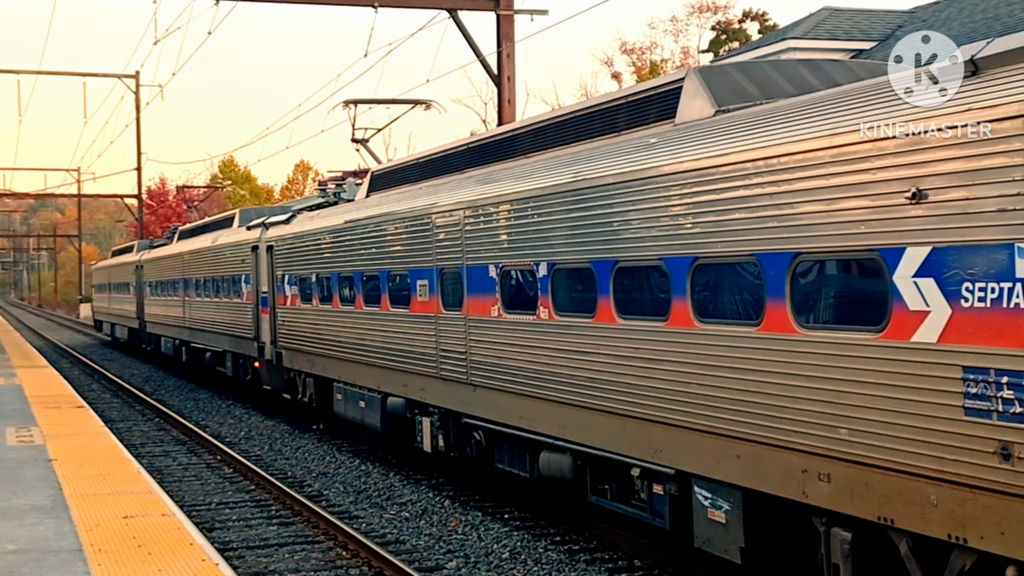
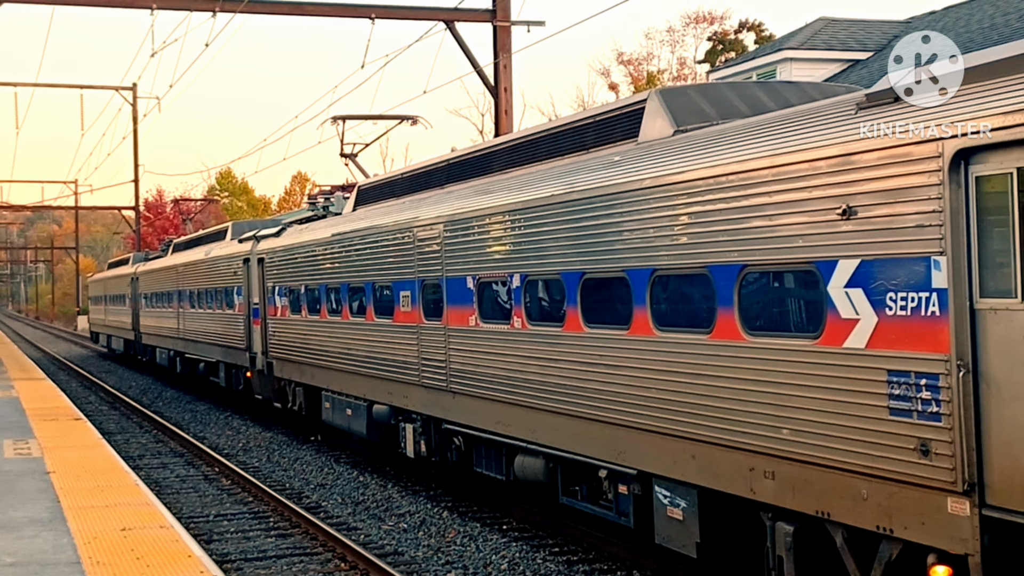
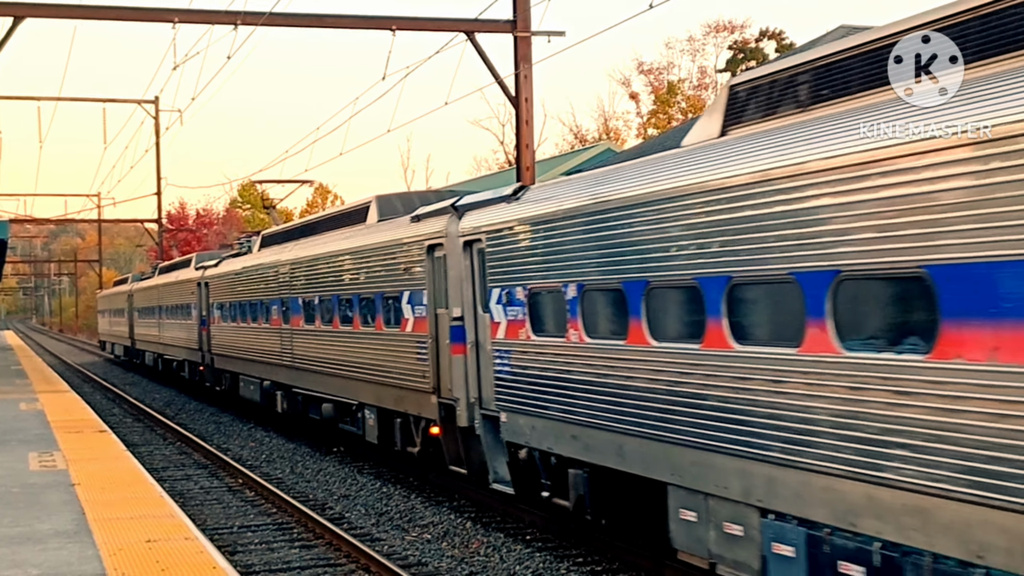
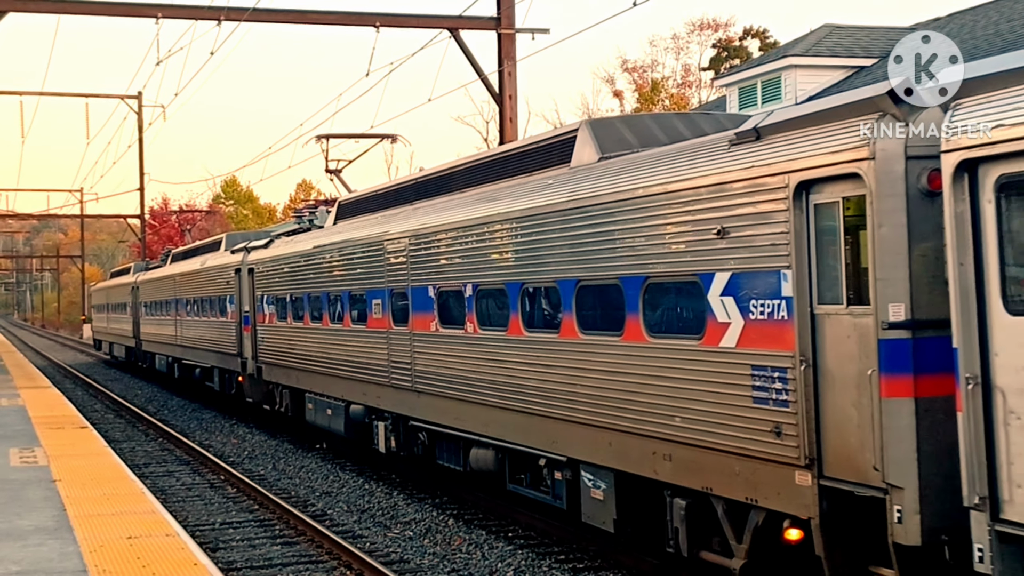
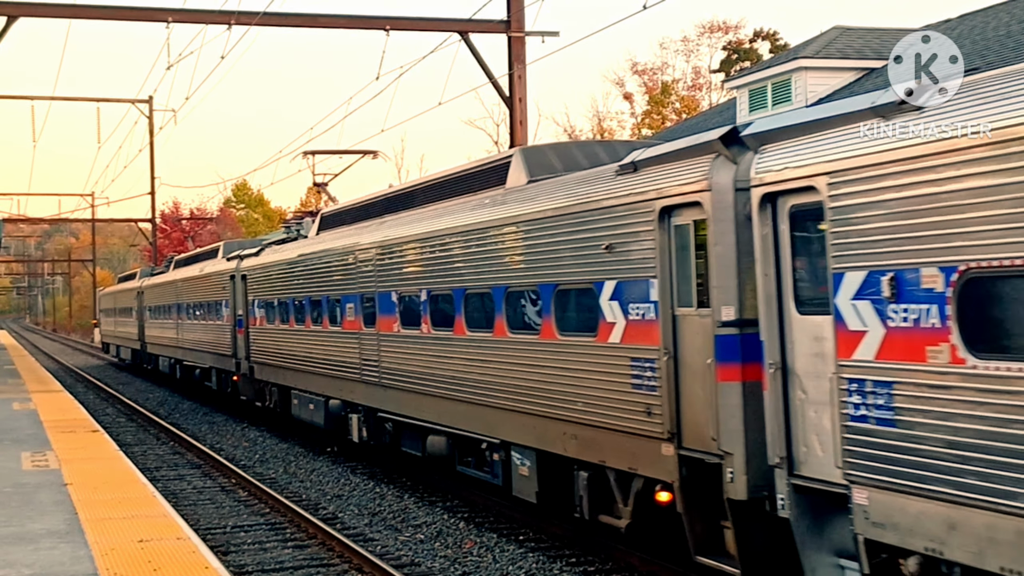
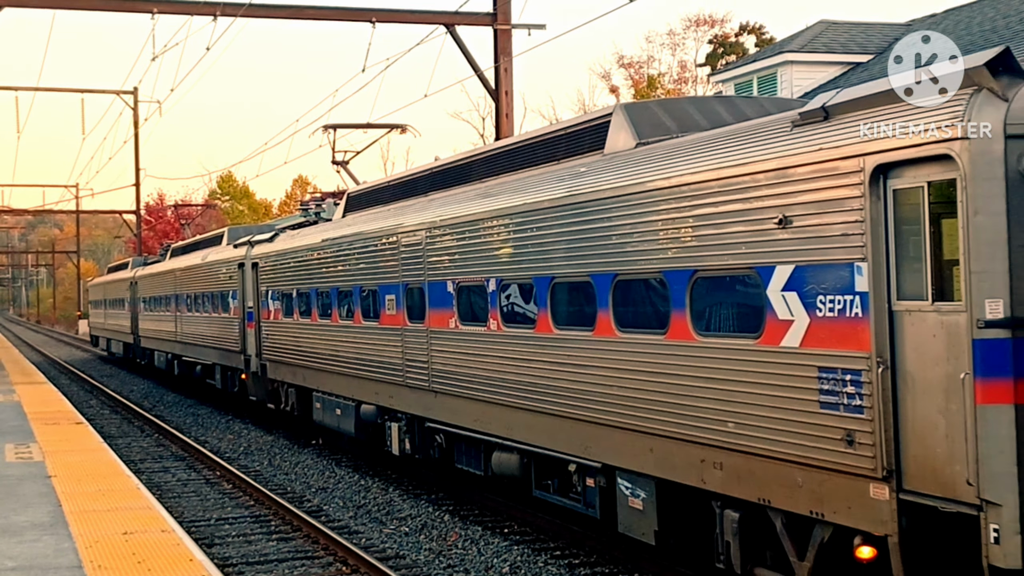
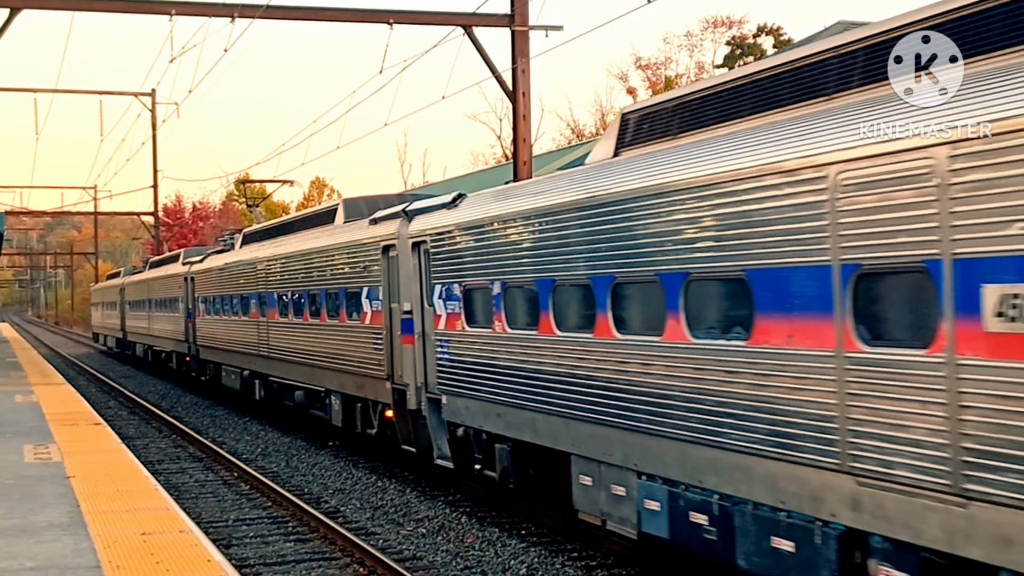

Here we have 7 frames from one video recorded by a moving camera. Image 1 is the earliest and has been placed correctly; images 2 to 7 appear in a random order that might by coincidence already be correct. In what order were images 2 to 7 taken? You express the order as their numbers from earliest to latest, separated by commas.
2, 6, 4, 5, 3, 7
